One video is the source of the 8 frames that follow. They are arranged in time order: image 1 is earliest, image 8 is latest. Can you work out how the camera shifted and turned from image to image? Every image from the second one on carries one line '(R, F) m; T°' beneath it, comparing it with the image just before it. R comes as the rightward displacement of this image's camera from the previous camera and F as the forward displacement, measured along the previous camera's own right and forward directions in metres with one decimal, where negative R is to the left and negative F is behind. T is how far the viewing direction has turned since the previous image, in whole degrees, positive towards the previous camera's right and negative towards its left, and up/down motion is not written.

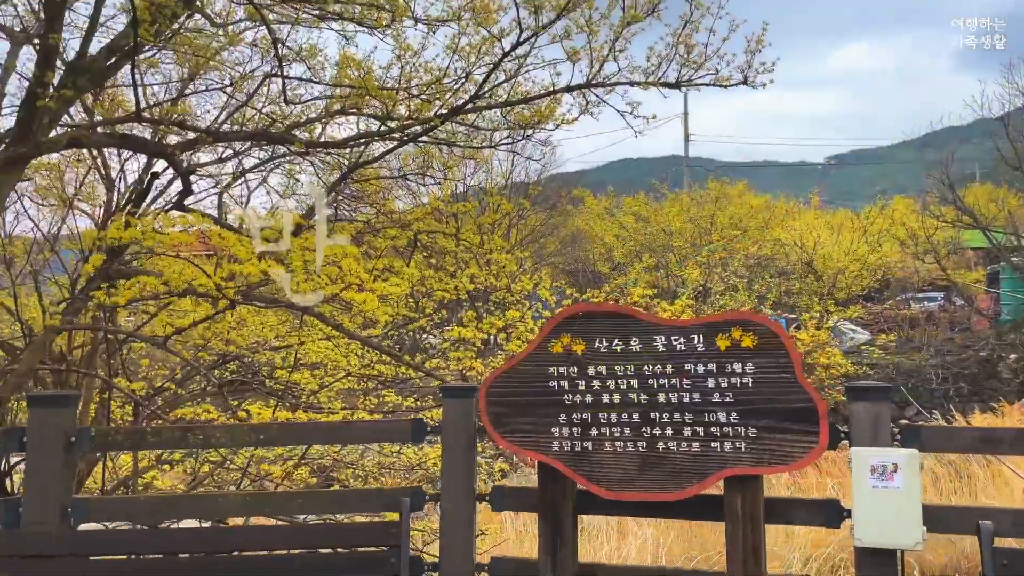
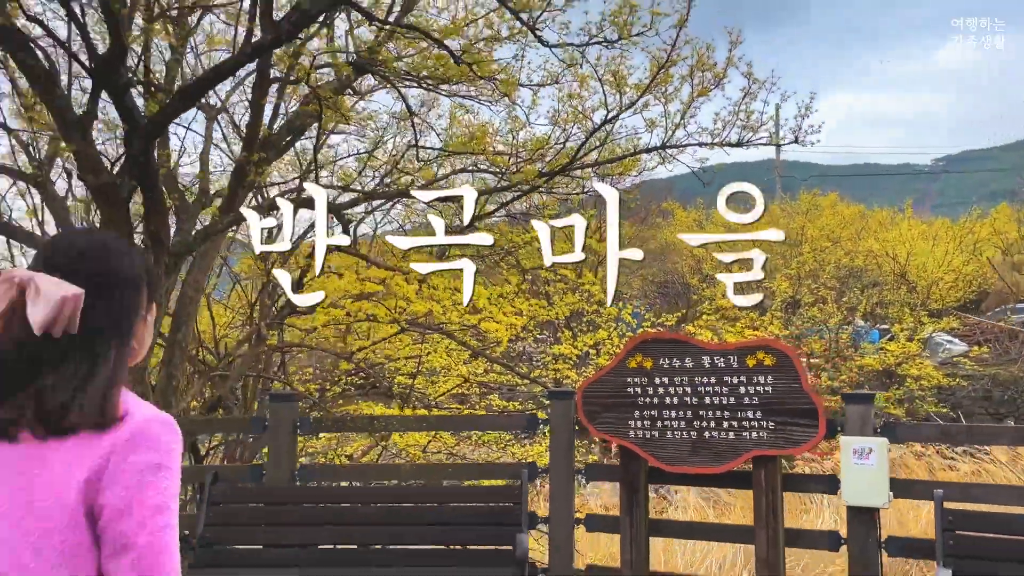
(0.0, -1.2) m; -6°
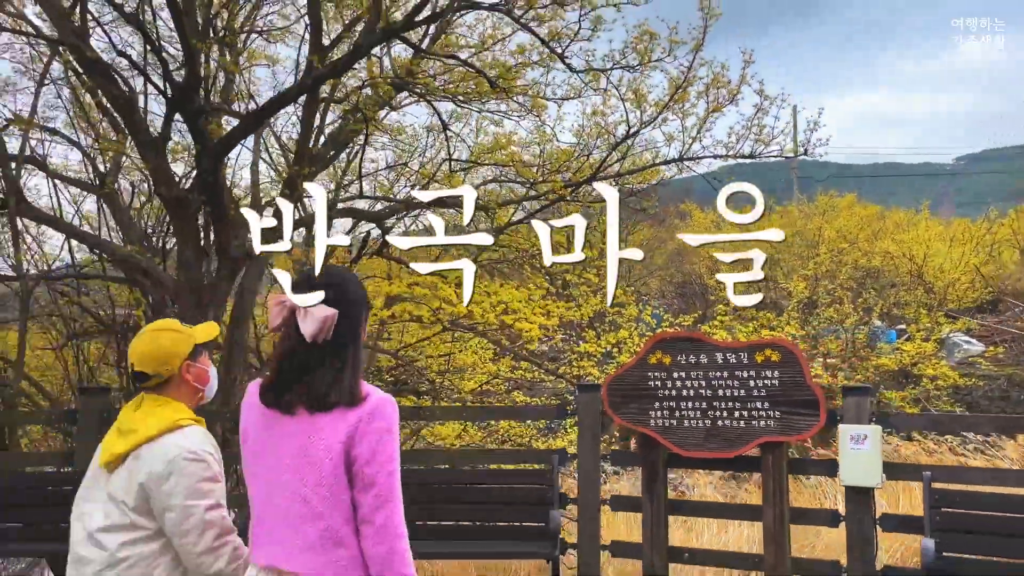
(-0.1, -0.5) m; -1°
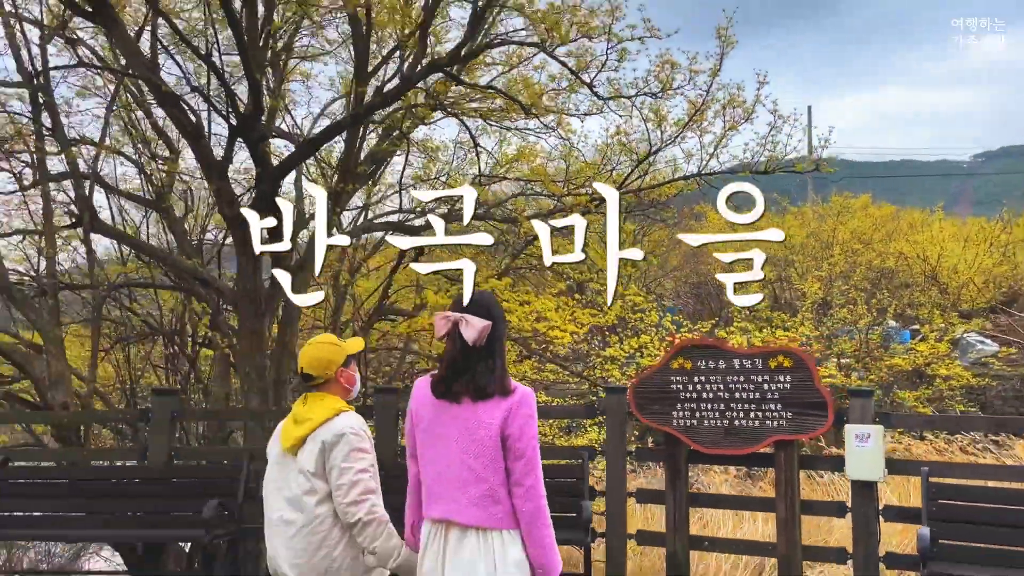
(-0.1, -0.4) m; -1°
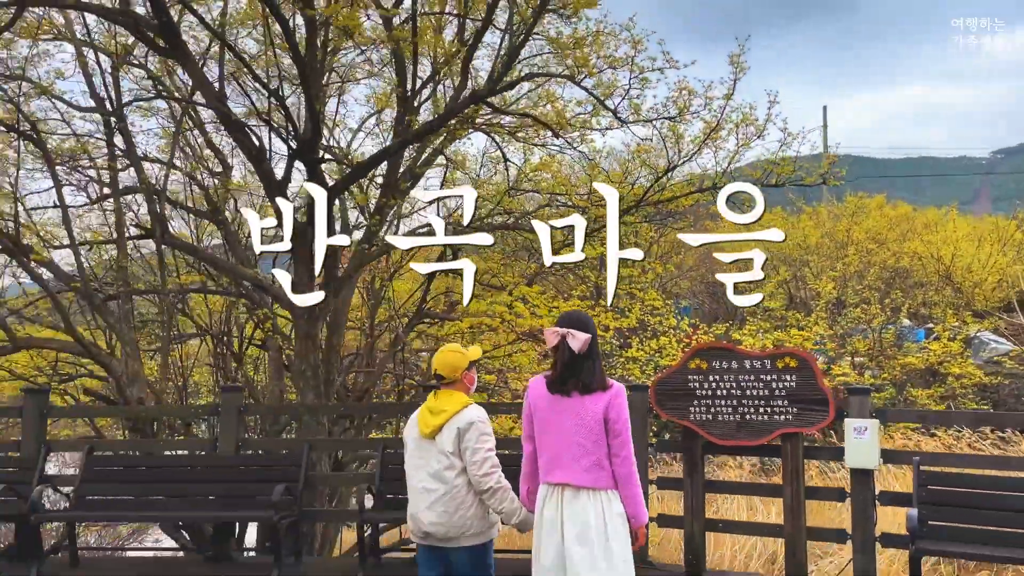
(-0.1, -0.6) m; -1°
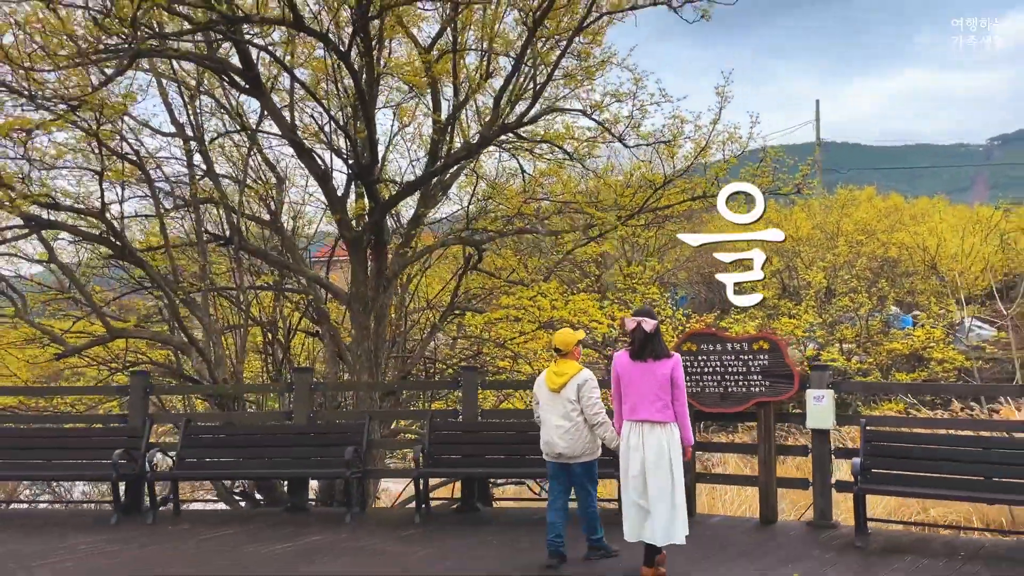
(-0.2, -1.2) m; 0°
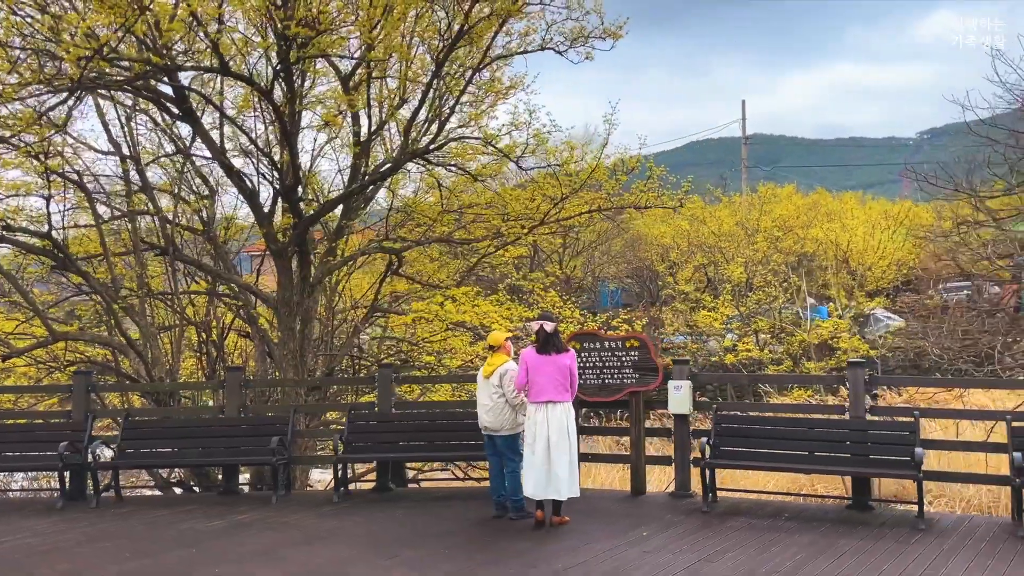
(+0.3, -1.0) m; +4°
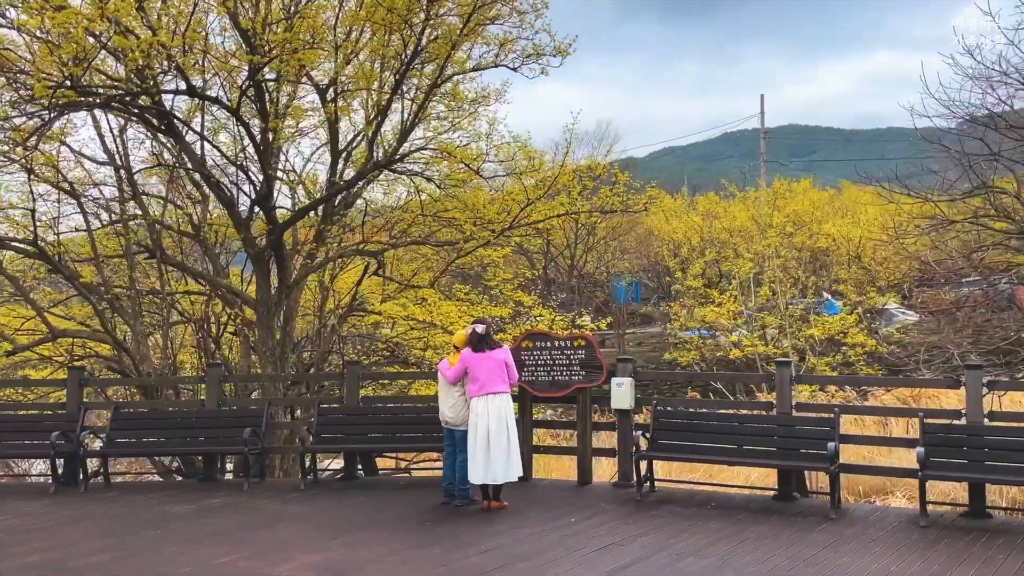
(+0.7, -0.5) m; -2°
